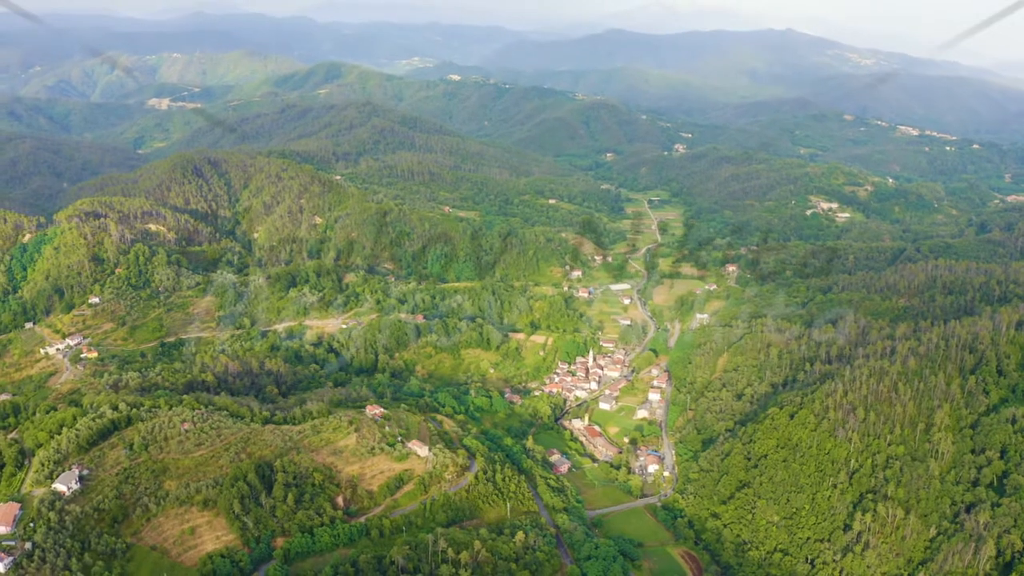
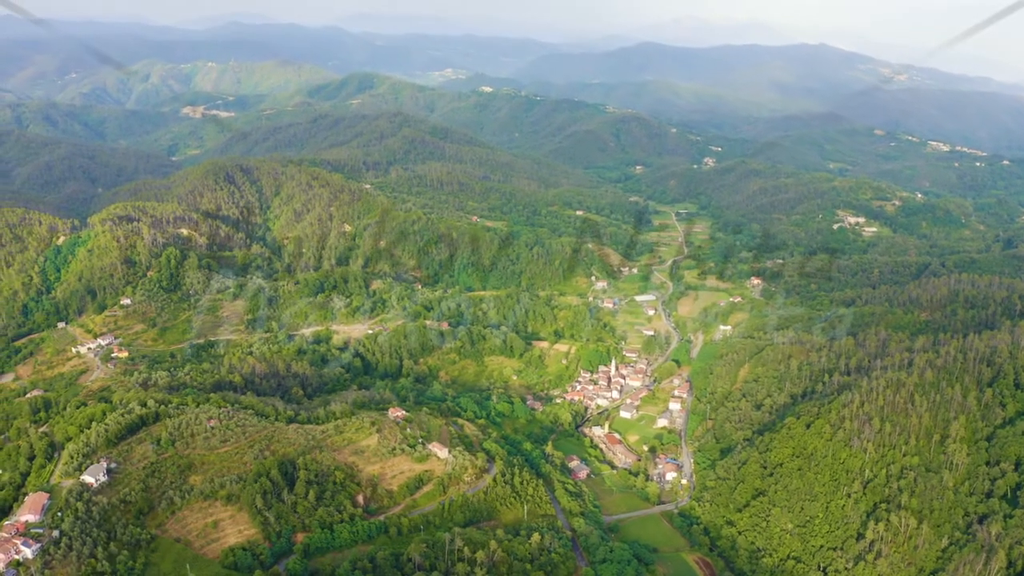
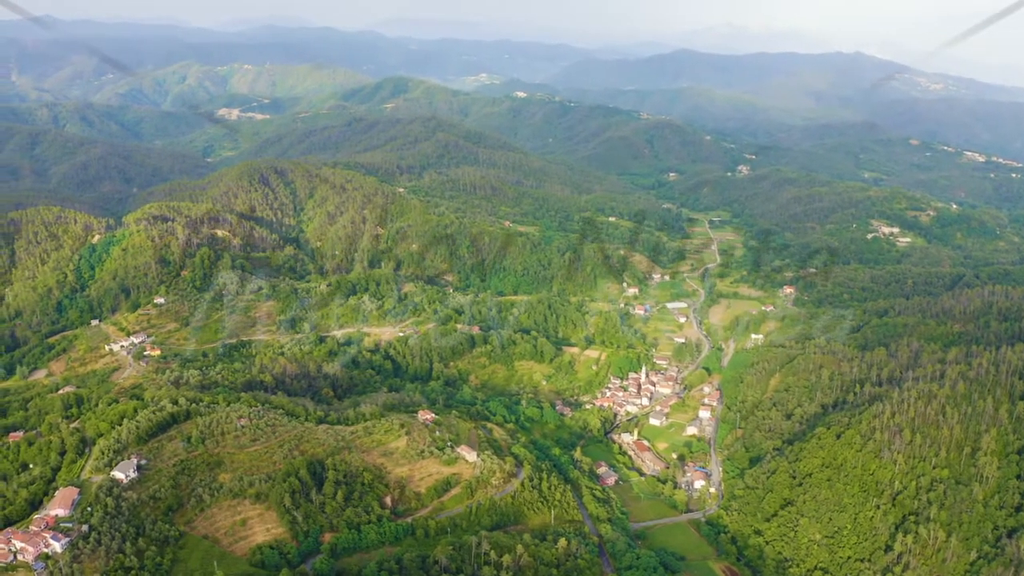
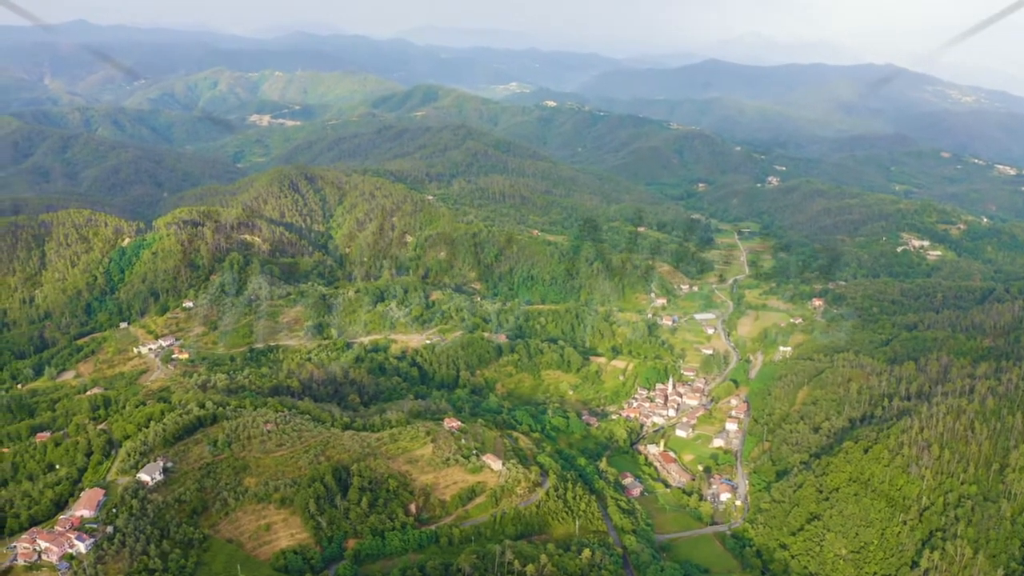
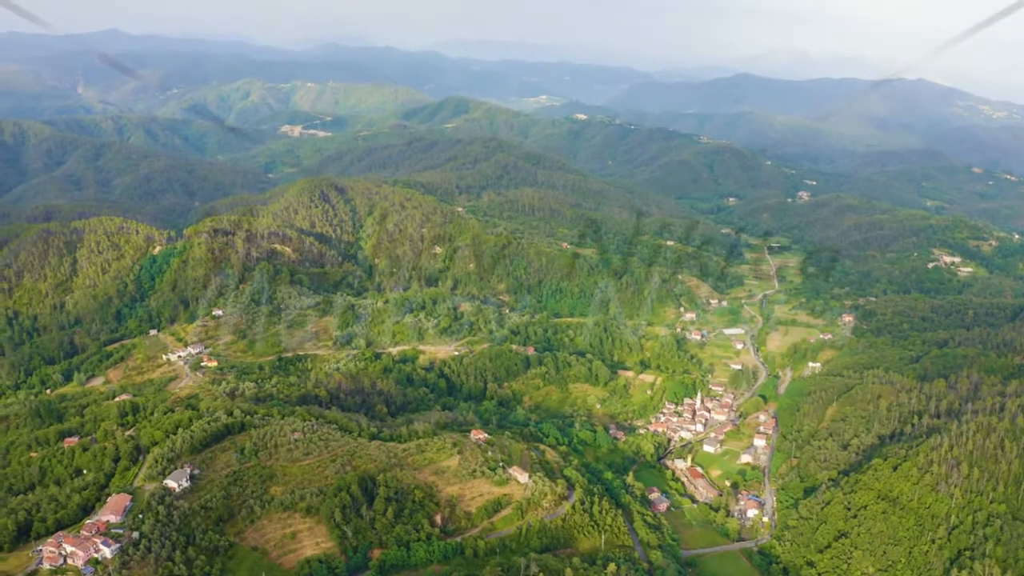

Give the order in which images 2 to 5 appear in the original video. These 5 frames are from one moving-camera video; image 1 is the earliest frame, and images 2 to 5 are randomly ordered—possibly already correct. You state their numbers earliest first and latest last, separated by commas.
2, 3, 4, 5
